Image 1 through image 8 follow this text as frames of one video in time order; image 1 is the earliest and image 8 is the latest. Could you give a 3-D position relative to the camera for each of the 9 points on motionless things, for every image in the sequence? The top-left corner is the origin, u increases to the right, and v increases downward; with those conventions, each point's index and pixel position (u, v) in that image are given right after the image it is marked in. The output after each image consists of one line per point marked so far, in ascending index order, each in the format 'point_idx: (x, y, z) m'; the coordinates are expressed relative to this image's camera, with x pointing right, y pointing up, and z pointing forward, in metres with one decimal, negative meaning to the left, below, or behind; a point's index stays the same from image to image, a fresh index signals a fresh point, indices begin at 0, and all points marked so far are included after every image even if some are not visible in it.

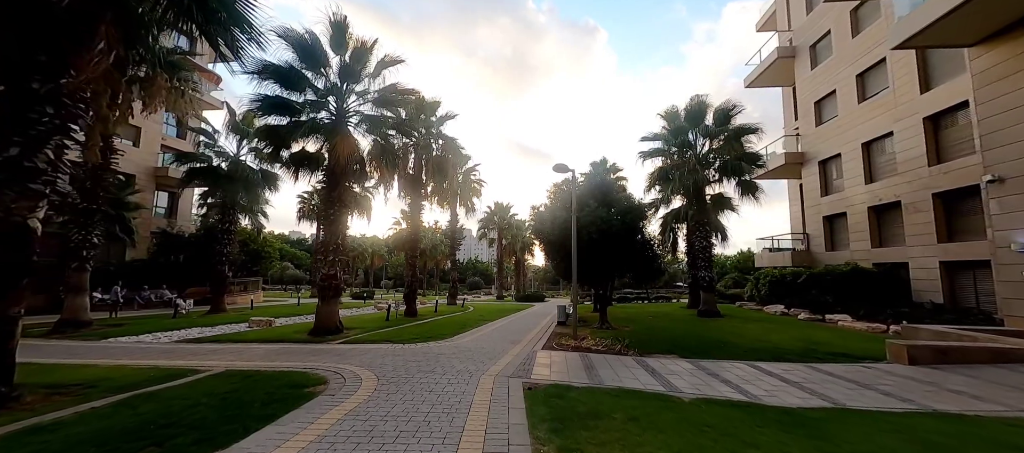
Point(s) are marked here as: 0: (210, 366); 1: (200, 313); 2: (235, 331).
0: (-5.9, -2.7, +7.1) m
1: (-16.2, -4.4, +18.4) m
2: (-9.3, -3.5, +12.0) m
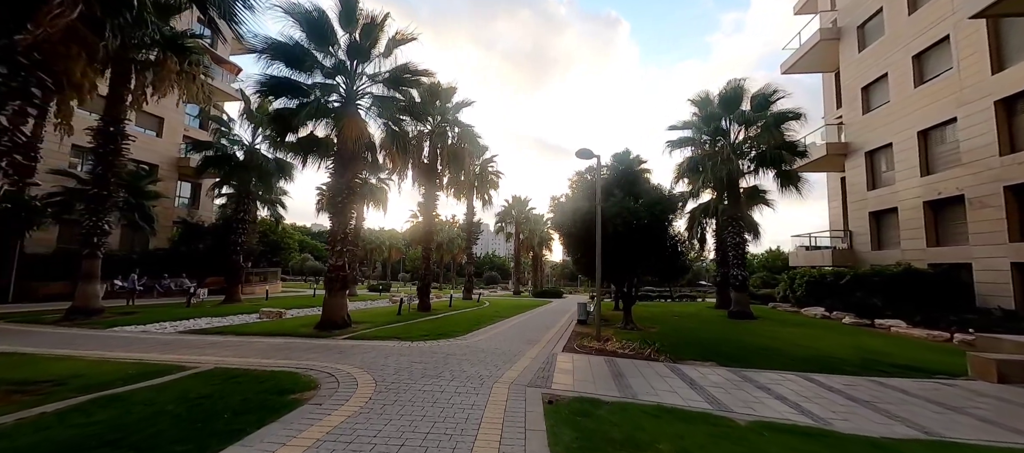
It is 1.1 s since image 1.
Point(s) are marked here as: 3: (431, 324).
0: (-5.6, -2.4, +6.5) m
1: (-15.3, -3.8, +18.4) m
2: (-8.7, -3.1, +11.6) m
3: (-2.8, -3.3, +12.1) m
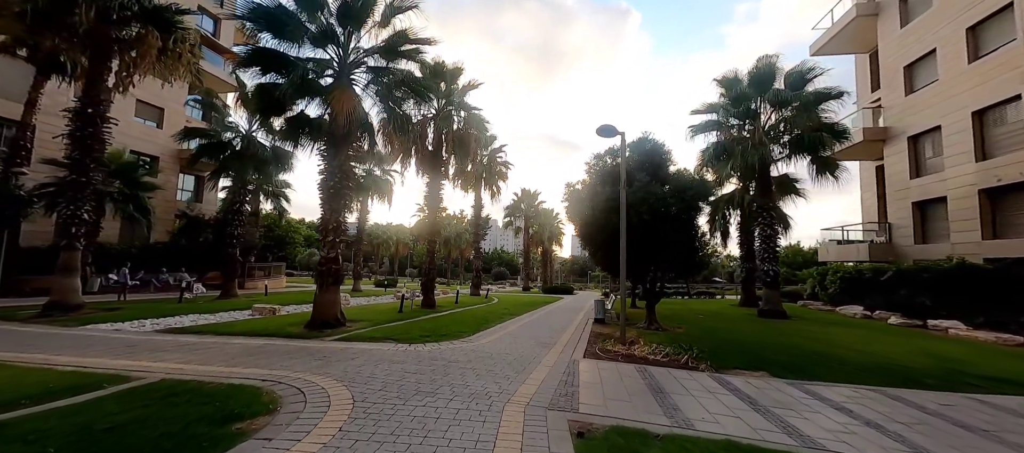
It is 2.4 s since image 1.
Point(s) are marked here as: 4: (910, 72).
0: (-5.4, -2.2, +5.4) m
1: (-14.9, -3.4, +17.5) m
2: (-8.4, -2.8, +10.6) m
3: (-2.4, -2.9, +11.0) m
4: (+21.5, +8.3, +19.4) m
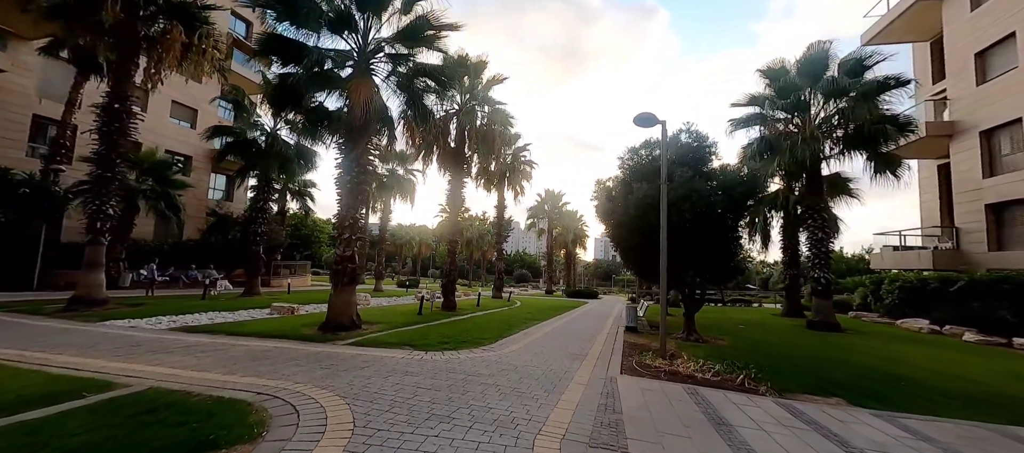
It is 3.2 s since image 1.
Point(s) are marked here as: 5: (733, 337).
0: (-5.0, -2.0, +5.0) m
1: (-13.7, -3.3, +17.6) m
2: (-7.7, -2.7, +10.3) m
3: (-1.7, -2.9, +10.3) m
4: (+22.8, +8.1, +17.4) m
5: (+7.0, -3.5, +11.4) m
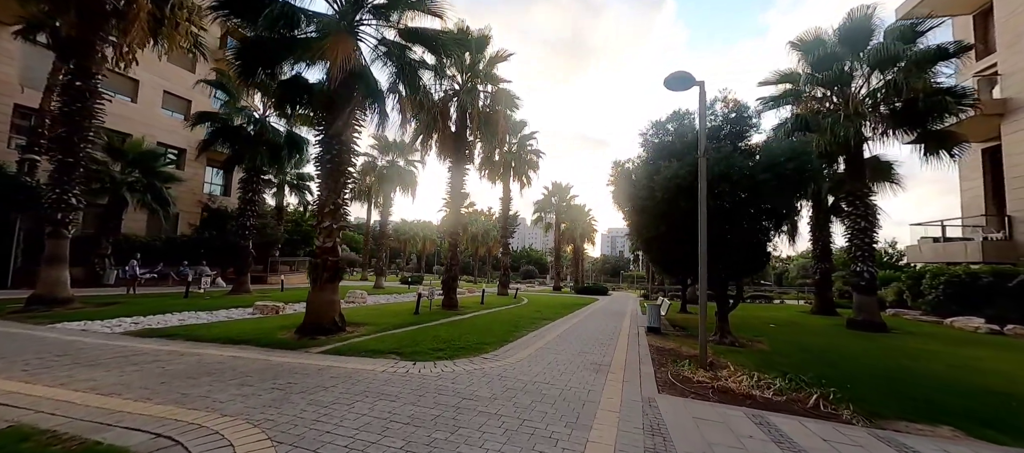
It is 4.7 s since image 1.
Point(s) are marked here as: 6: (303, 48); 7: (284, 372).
0: (-4.9, -1.8, +3.7) m
1: (-13.4, -3.0, +16.5) m
2: (-7.5, -2.4, +9.1) m
3: (-1.5, -2.6, +9.0) m
4: (+23.0, +8.6, +15.6) m
5: (+7.2, -3.1, +9.9) m
6: (-4.6, +3.9, +7.9) m
7: (-3.2, -2.0, +5.1) m
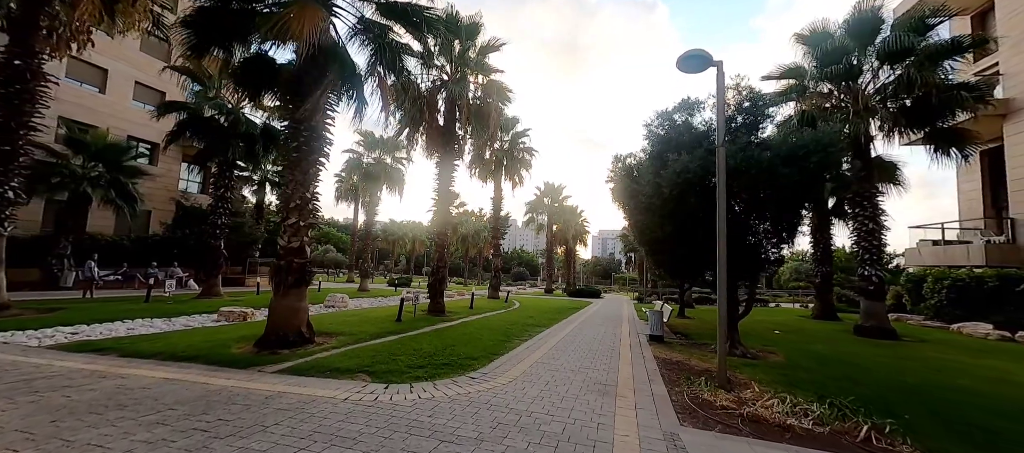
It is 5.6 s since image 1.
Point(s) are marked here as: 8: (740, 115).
0: (-5.0, -1.7, +2.7) m
1: (-13.8, -2.9, +15.3) m
2: (-7.7, -2.3, +8.1) m
3: (-1.7, -2.5, +8.1) m
4: (+22.7, +8.5, +15.3) m
5: (+7.0, -3.1, +9.2) m
6: (-4.7, +4.0, +6.9) m
7: (-3.3, -2.0, +4.2) m
8: (+4.9, +2.4, +7.9) m
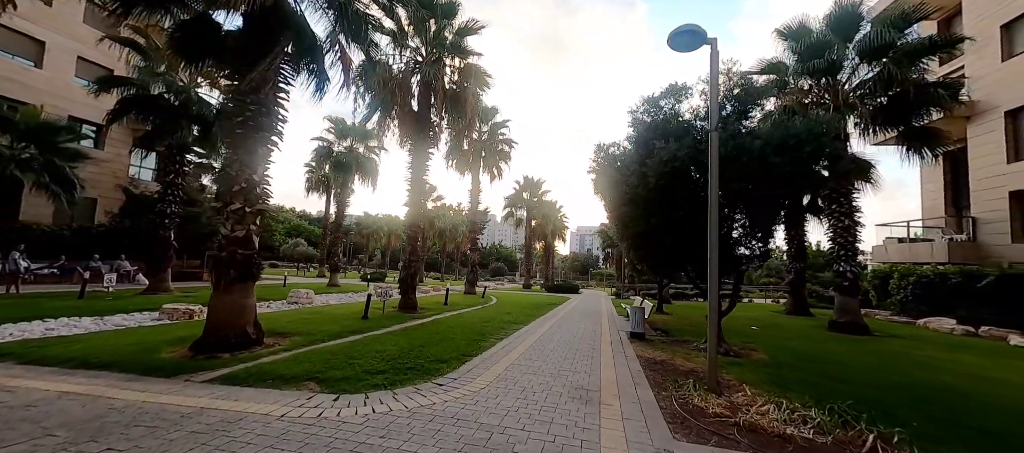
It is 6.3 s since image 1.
0: (-5.2, -1.5, +1.8) m
1: (-14.7, -2.5, +13.9) m
2: (-8.2, -2.0, +7.0) m
3: (-2.2, -2.3, +7.4) m
4: (+21.8, +8.6, +15.8) m
5: (+6.4, -3.0, +9.0) m
6: (-5.1, +4.2, +6.0) m
7: (-3.6, -1.8, +3.4) m
8: (+4.5, +2.5, +7.5) m
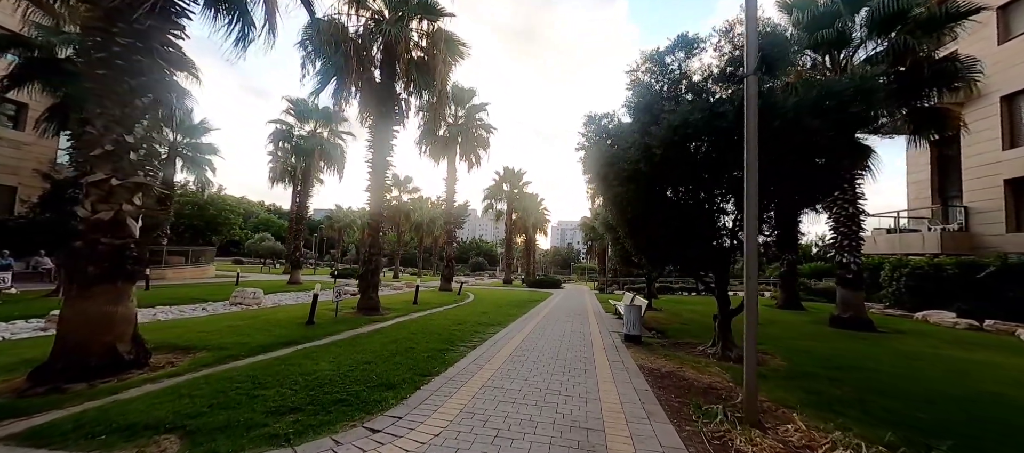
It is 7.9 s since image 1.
0: (-5.3, -1.3, +0.1) m
1: (-15.5, -2.2, +11.7) m
2: (-8.6, -1.8, +5.1) m
3: (-2.7, -2.0, +5.8) m
4: (+20.9, +9.0, +15.3) m
5: (+5.9, -2.7, +7.9) m
6: (-5.4, +4.5, +4.2) m
7: (-3.8, -1.6, +1.7) m
8: (+4.0, +2.8, +6.2) m
